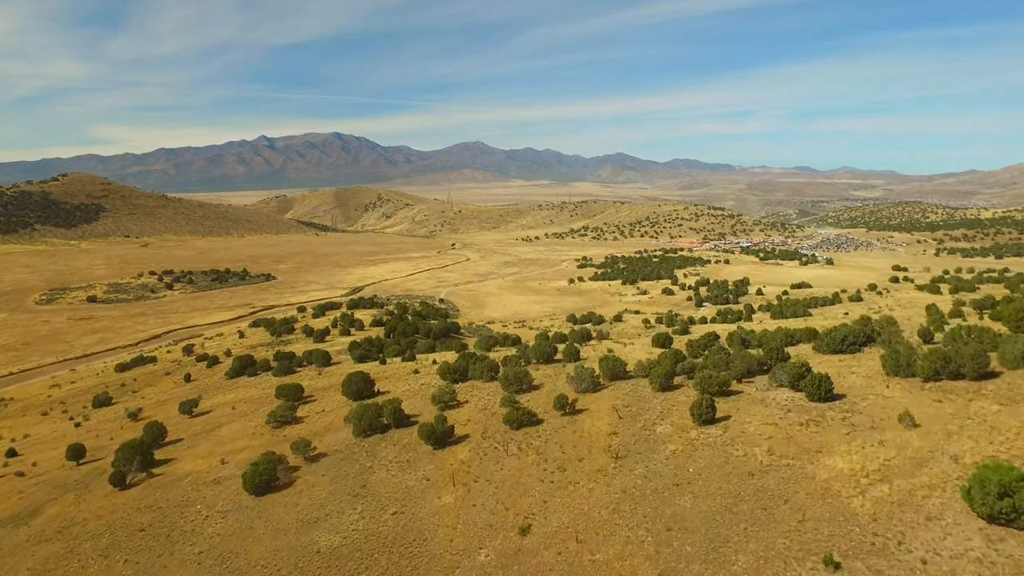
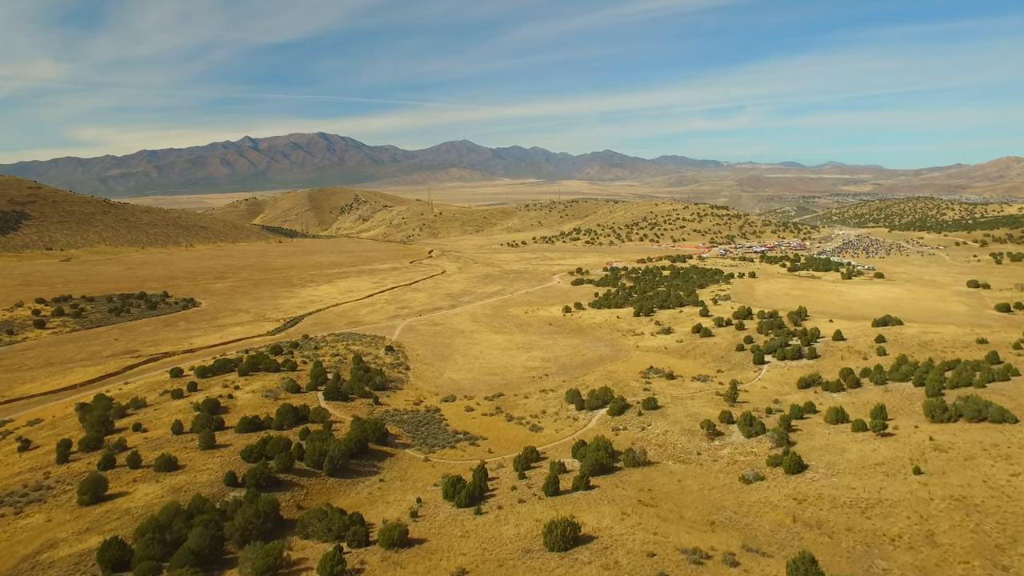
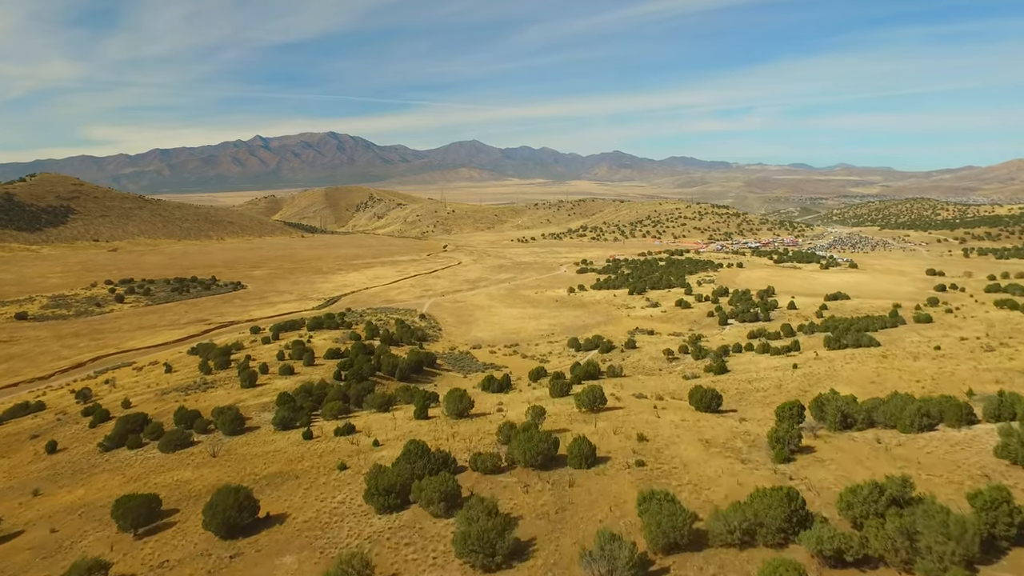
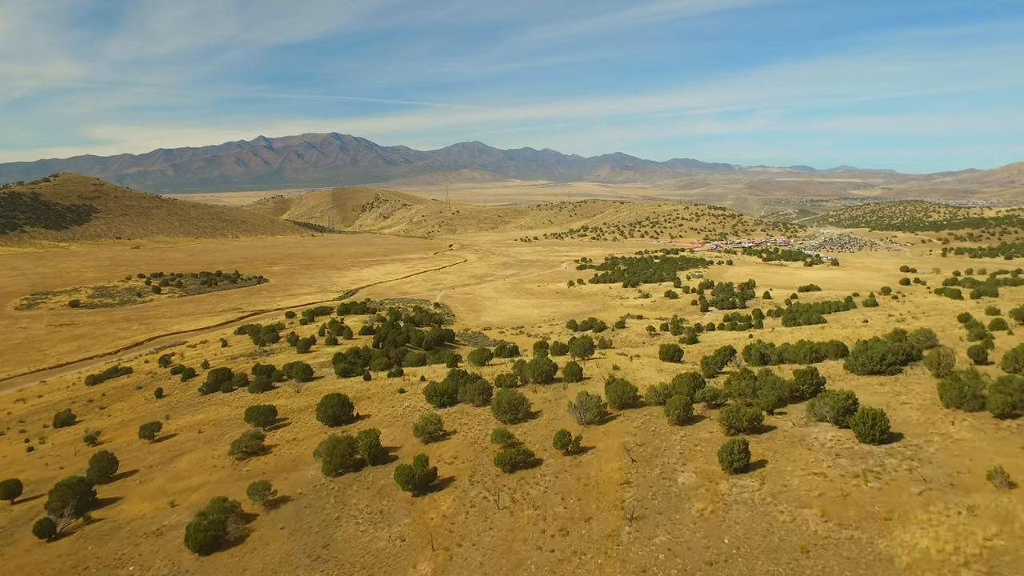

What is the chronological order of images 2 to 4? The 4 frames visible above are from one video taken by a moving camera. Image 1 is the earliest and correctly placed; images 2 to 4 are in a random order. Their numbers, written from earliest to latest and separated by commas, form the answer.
4, 3, 2
